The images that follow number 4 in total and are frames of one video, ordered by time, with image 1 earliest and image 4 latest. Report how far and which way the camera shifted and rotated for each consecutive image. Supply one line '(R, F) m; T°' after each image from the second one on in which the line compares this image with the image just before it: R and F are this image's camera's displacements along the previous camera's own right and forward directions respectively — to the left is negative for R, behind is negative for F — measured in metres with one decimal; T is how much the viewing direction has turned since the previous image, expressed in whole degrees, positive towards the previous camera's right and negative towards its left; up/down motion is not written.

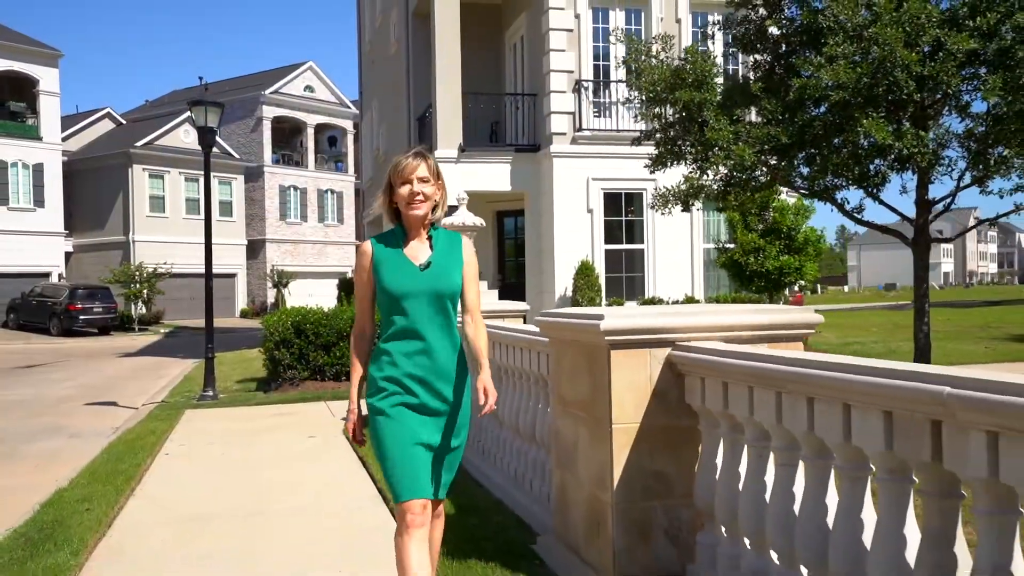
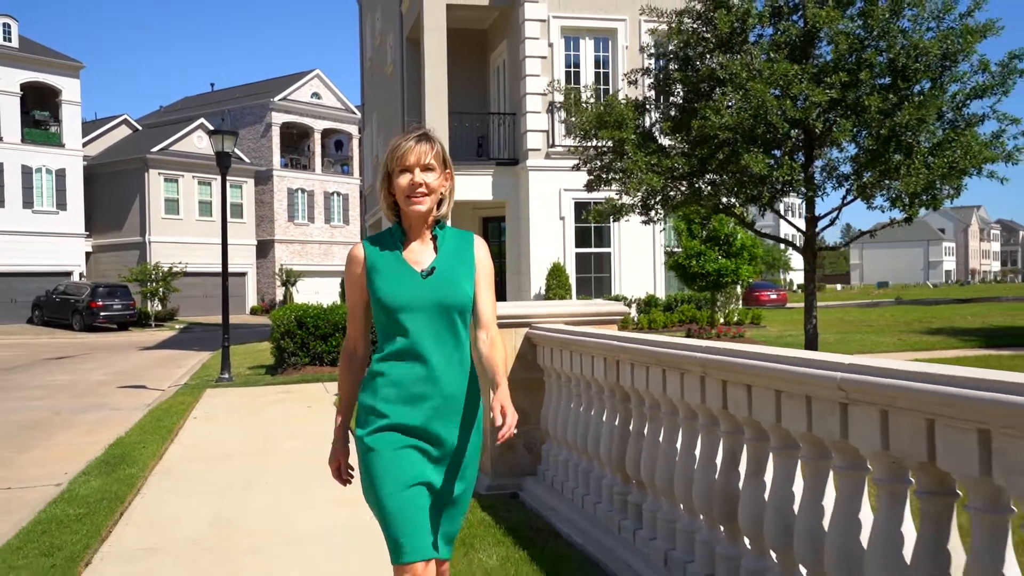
(+0.6, -2.2) m; -1°
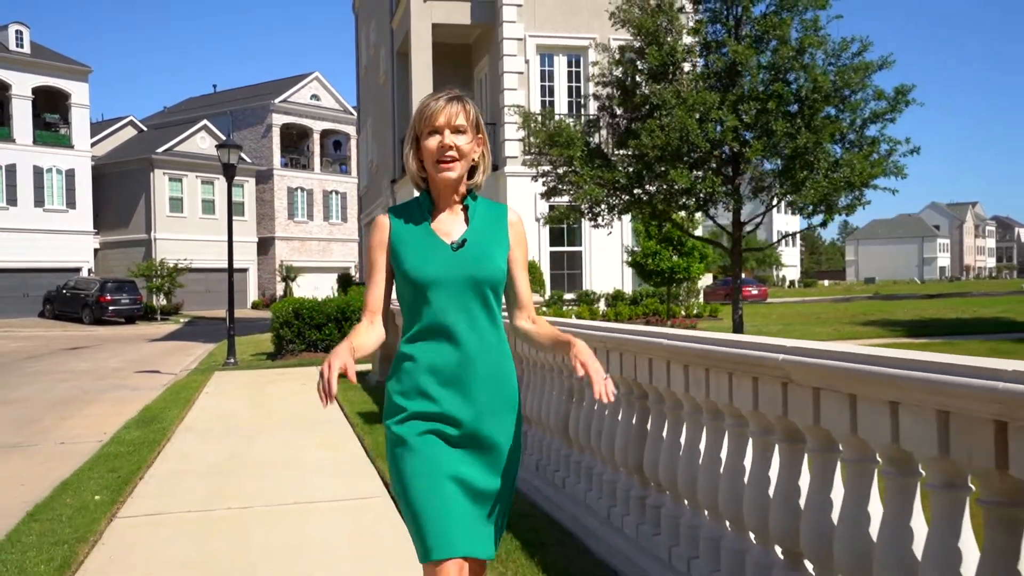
(+0.5, -1.9) m; 0°
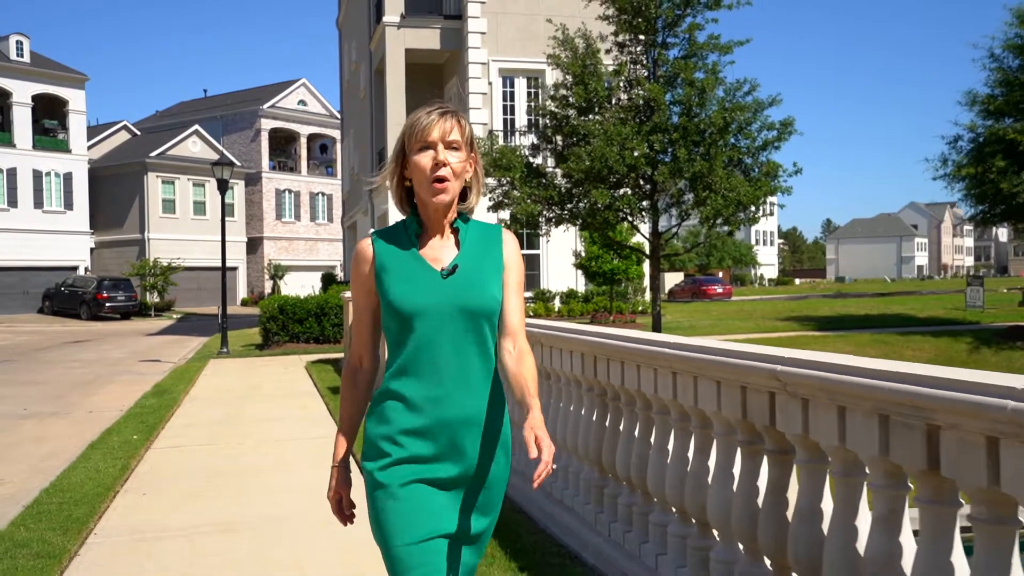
(+0.7, -2.5) m; +1°
